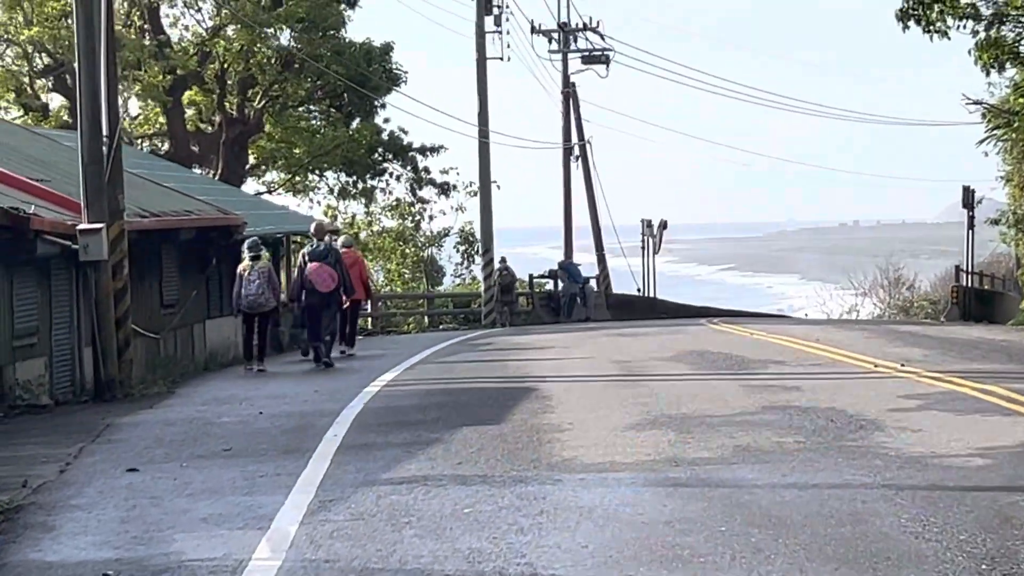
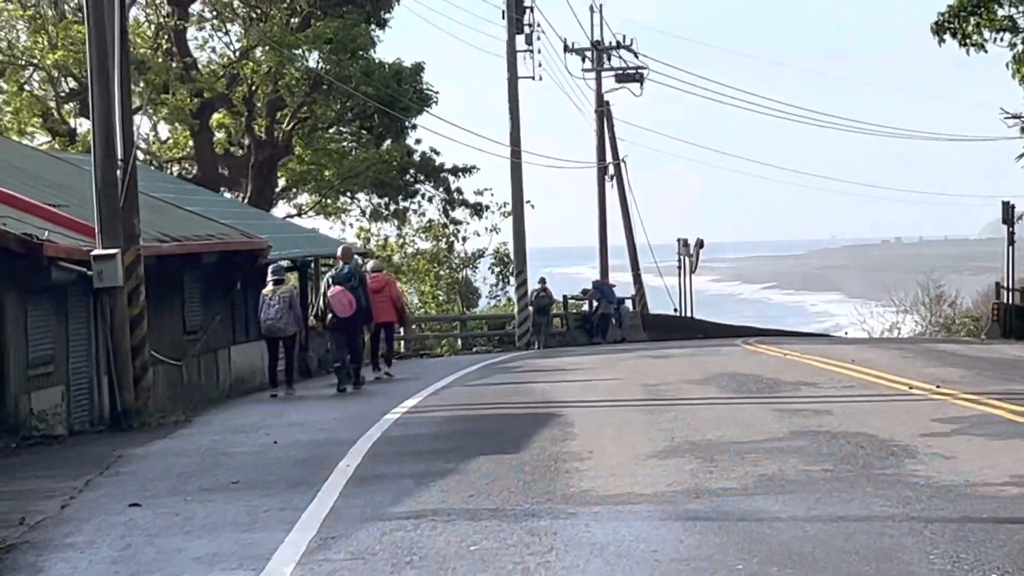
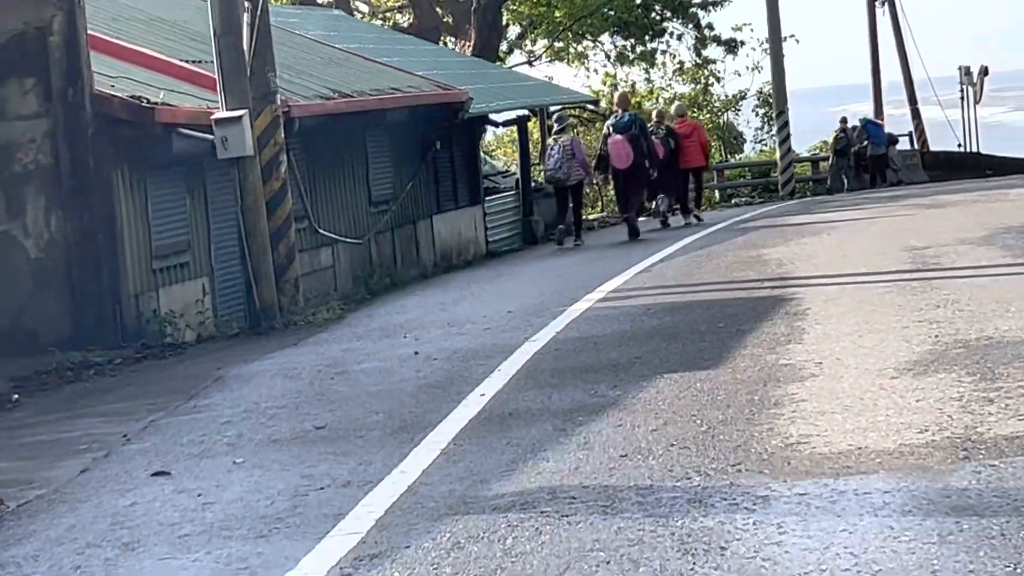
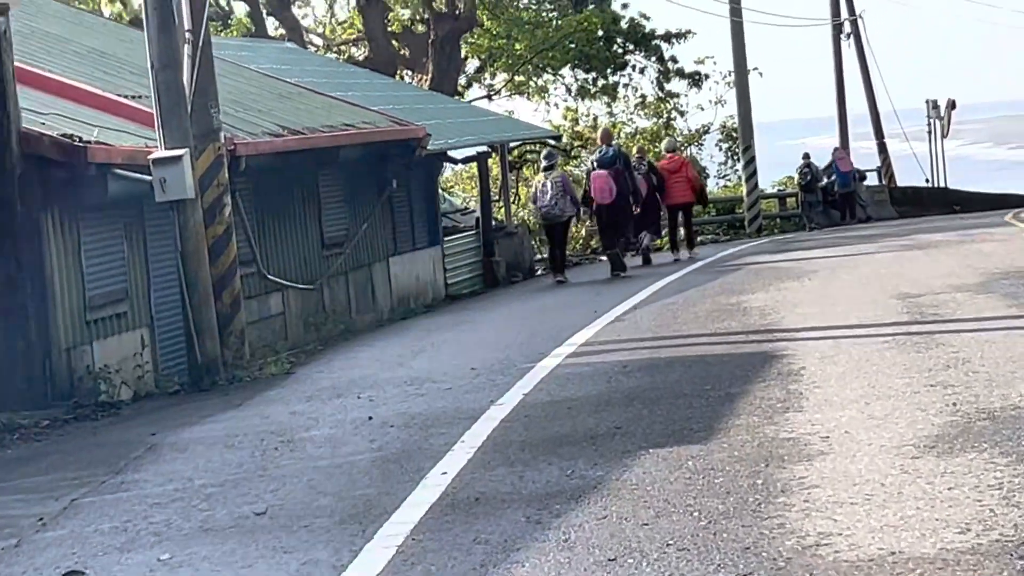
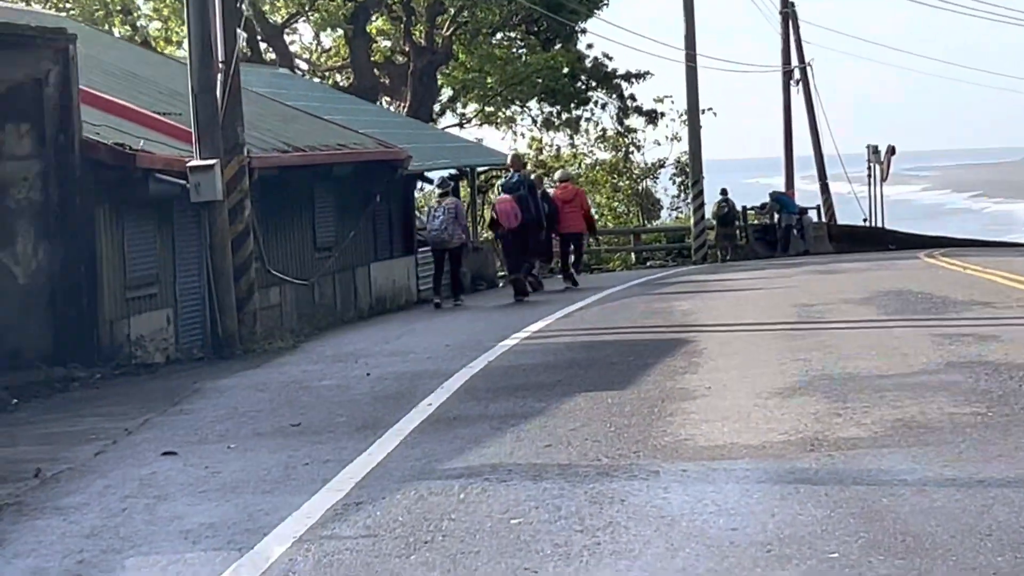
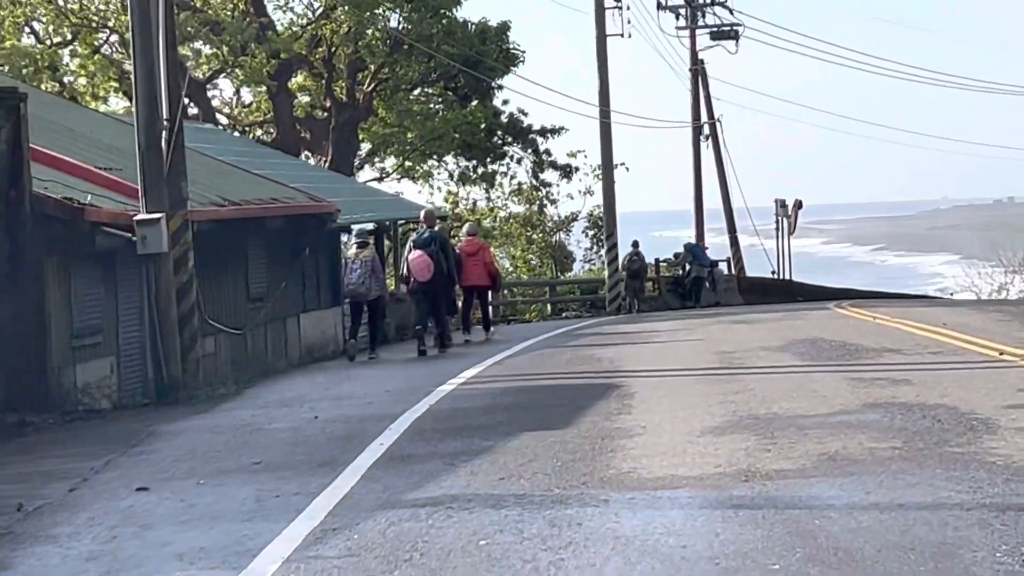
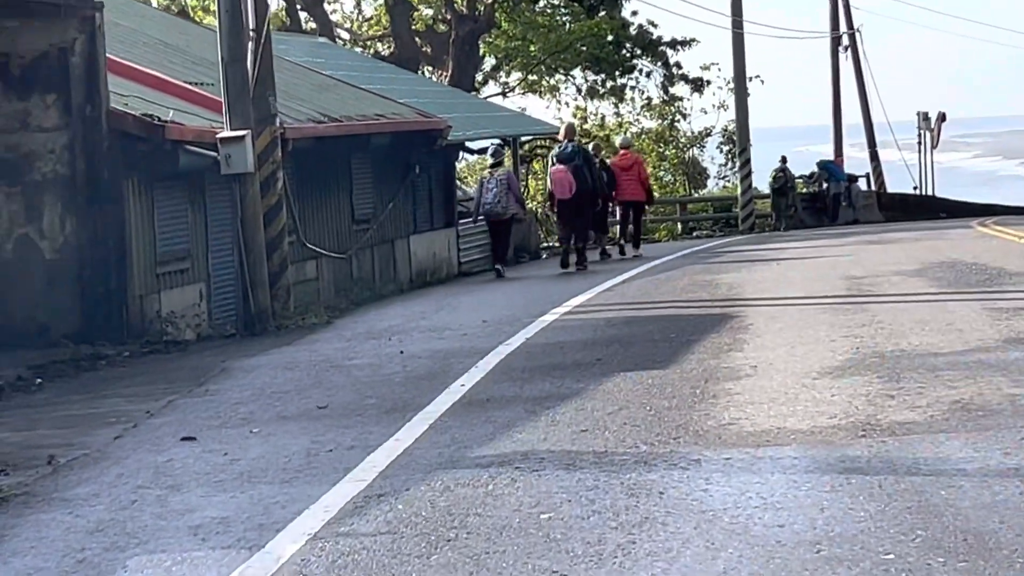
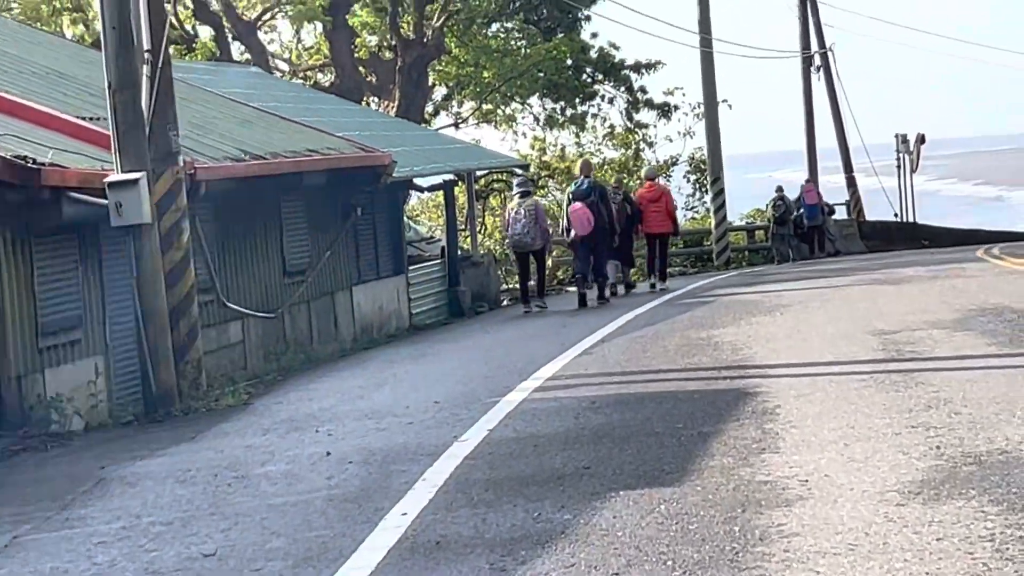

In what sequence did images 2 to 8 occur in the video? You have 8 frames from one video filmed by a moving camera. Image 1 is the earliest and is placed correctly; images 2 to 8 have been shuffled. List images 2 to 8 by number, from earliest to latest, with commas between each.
2, 6, 5, 7, 3, 4, 8
